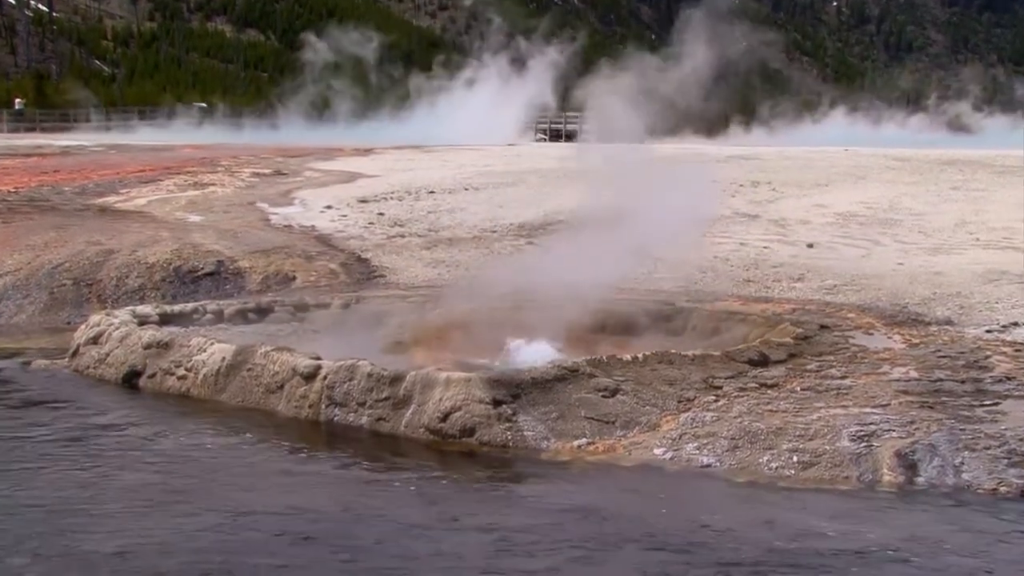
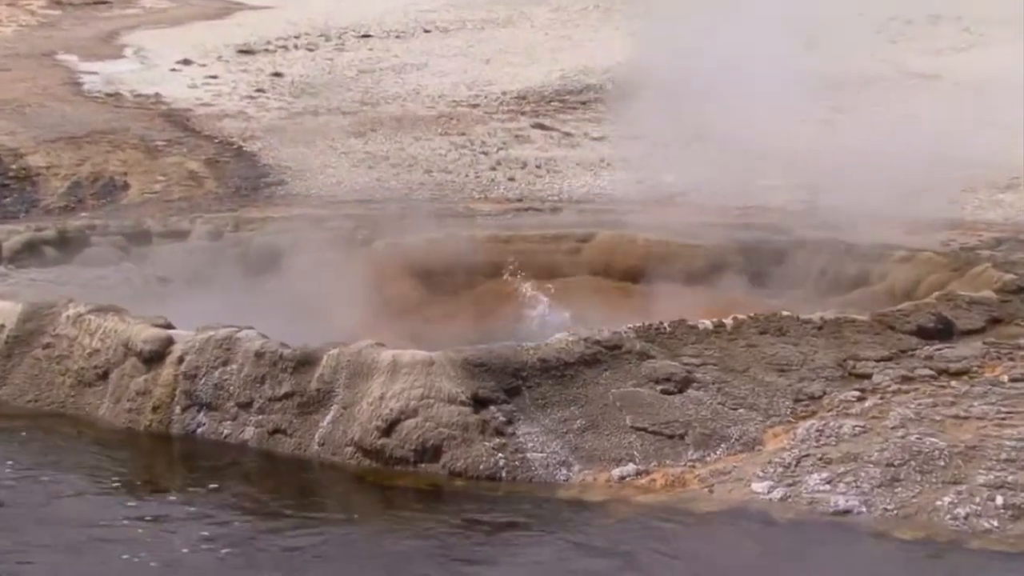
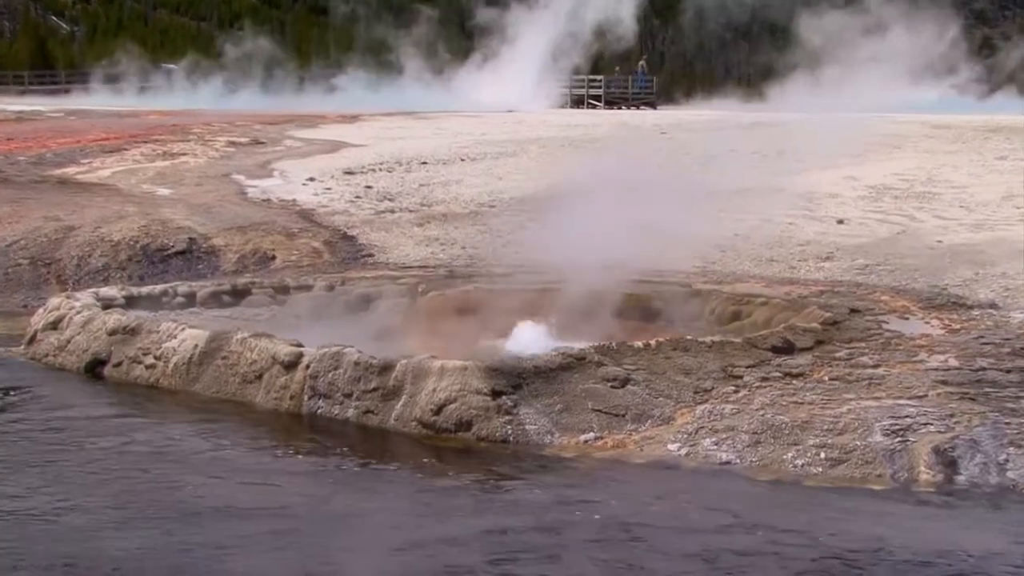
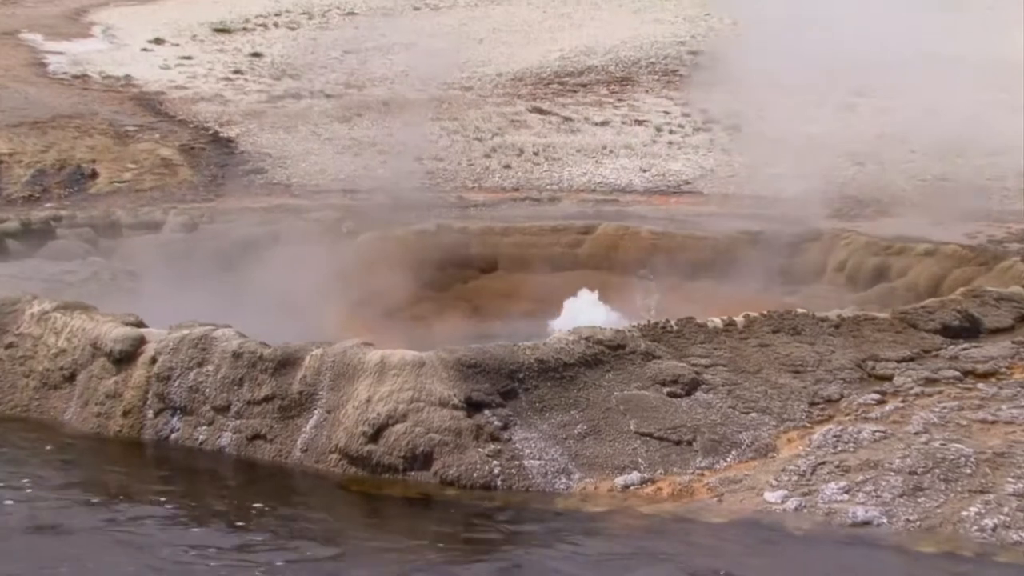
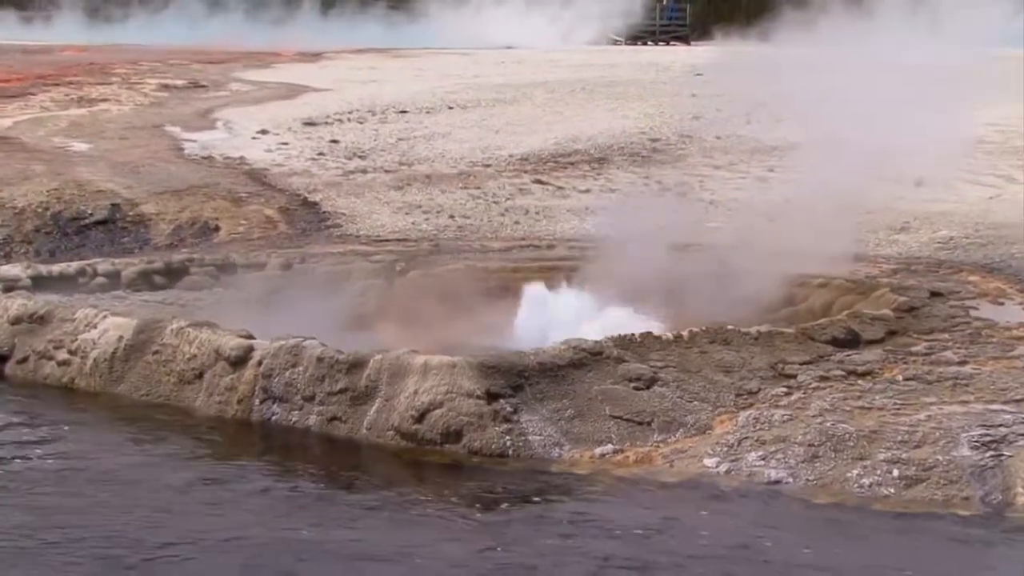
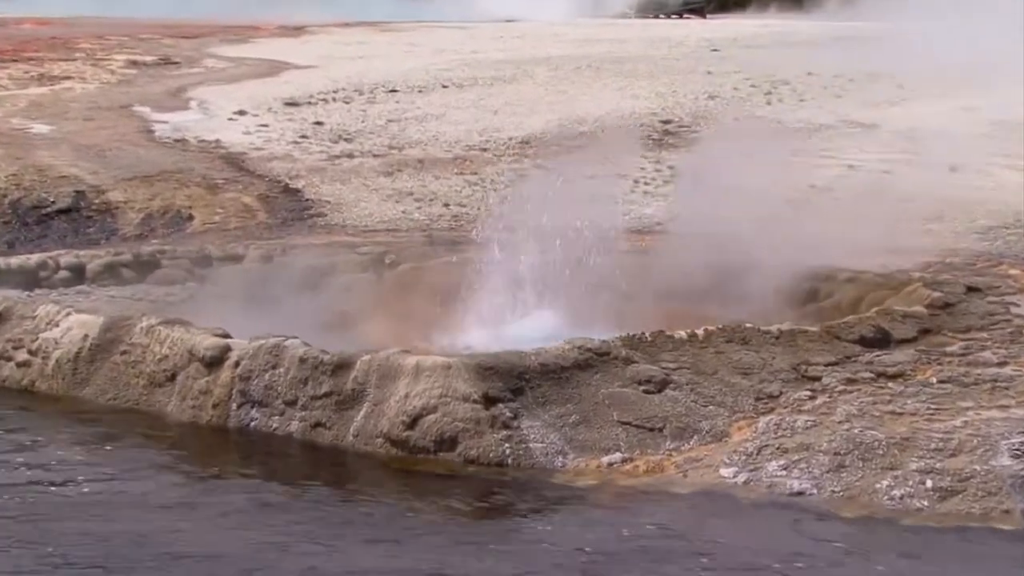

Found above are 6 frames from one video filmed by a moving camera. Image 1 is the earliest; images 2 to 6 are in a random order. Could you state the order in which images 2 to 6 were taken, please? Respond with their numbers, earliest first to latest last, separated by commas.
3, 5, 6, 2, 4
